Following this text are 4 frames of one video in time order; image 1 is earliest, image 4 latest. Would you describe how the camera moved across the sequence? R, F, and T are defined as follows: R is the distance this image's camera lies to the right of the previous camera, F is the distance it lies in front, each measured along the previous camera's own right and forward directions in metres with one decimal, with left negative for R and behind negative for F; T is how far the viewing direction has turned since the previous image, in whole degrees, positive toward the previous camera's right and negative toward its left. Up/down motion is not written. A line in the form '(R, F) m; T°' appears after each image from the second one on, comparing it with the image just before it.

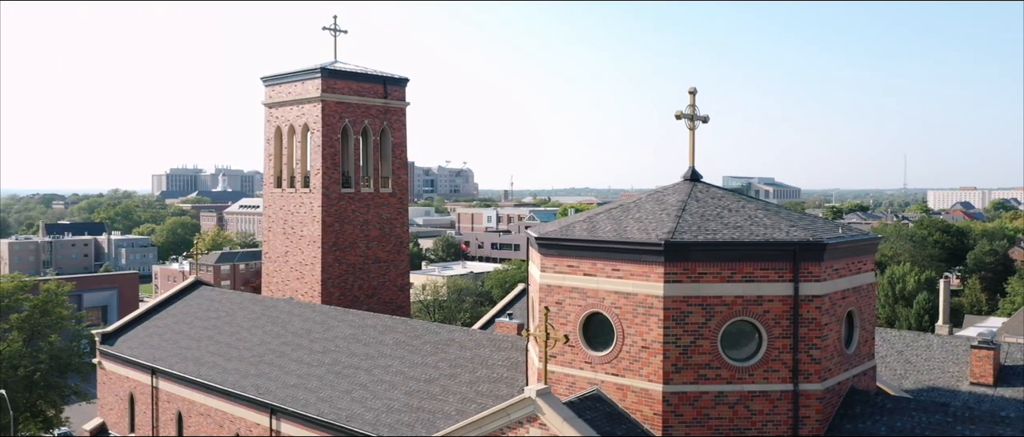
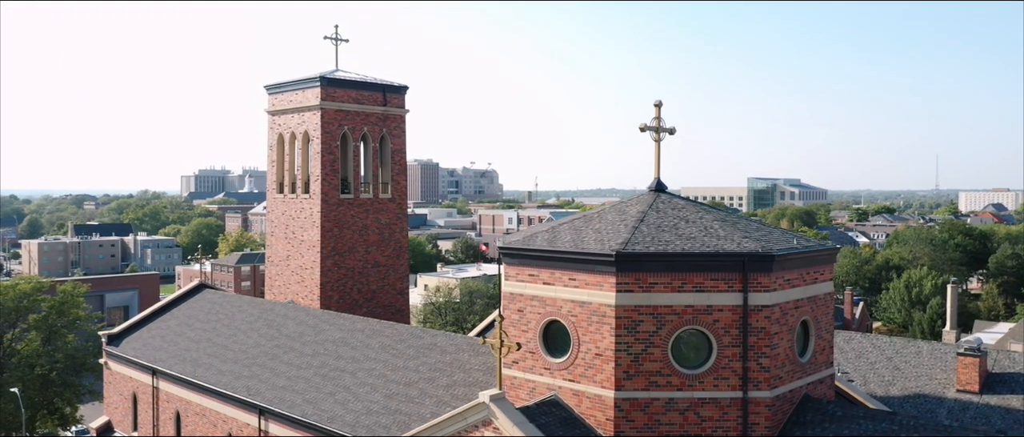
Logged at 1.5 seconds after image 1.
(+1.0, -0.4) m; -2°
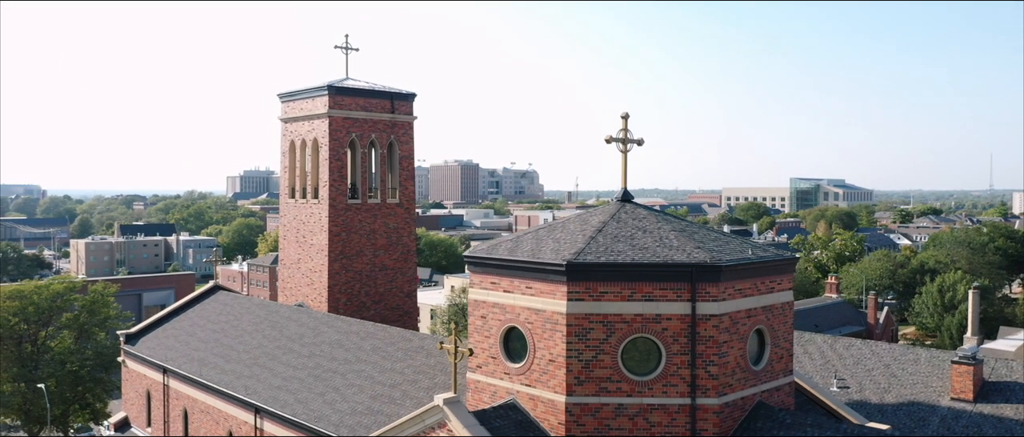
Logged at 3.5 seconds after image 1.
(+1.3, -0.5) m; -3°
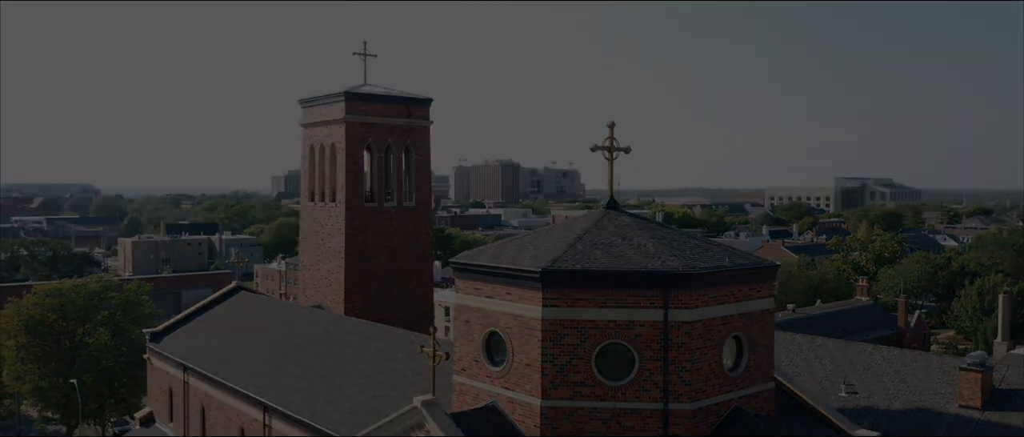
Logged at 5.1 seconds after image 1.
(+1.0, -0.3) m; -3°
